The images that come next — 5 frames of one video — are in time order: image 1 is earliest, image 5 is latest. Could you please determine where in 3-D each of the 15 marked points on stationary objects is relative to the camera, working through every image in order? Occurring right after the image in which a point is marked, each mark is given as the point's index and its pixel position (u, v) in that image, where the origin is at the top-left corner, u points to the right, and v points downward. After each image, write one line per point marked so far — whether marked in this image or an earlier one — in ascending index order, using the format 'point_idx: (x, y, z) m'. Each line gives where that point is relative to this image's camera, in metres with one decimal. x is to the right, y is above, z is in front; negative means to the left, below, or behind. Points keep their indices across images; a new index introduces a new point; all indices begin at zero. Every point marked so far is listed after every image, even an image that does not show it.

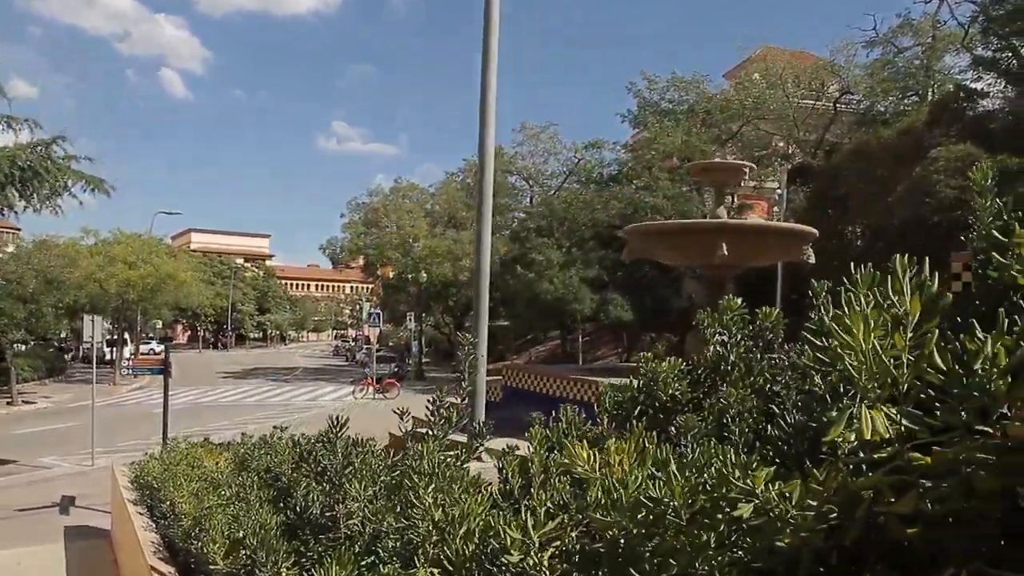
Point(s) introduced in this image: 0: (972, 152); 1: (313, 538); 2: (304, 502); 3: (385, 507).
0: (+10.2, +3.0, +16.2) m
1: (-1.0, -1.2, +3.7) m
2: (-1.1, -1.1, +3.9) m
3: (-0.6, -1.0, +3.3) m
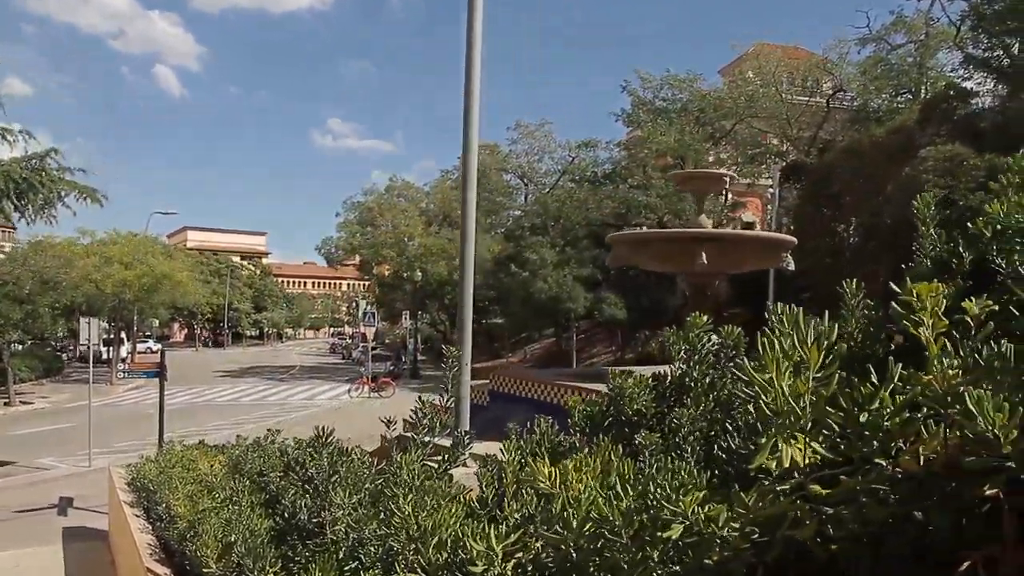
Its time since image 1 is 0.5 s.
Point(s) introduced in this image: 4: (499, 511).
0: (+10.0, +3.1, +16.4) m
1: (-1.1, -1.3, +3.8) m
2: (-1.2, -1.2, +4.1) m
3: (-0.7, -1.1, +3.4) m
4: (-0.1, -0.8, +2.6) m
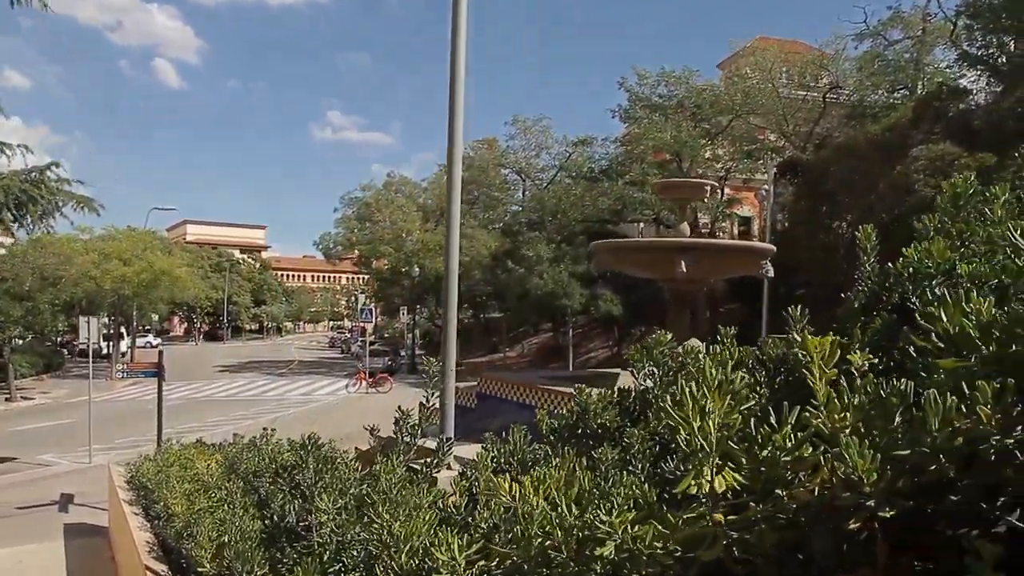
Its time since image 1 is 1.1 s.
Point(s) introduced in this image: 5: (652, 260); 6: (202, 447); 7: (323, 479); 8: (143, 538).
0: (+9.9, +3.1, +16.5) m
1: (-1.2, -1.4, +4.0) m
2: (-1.3, -1.3, +4.2) m
3: (-0.8, -1.1, +3.6) m
4: (-0.2, -0.9, +2.8) m
5: (+1.1, +0.2, +6.4) m
6: (-3.8, -1.9, +8.9) m
7: (-1.1, -1.1, +4.2) m
8: (-3.6, -2.4, +7.0) m
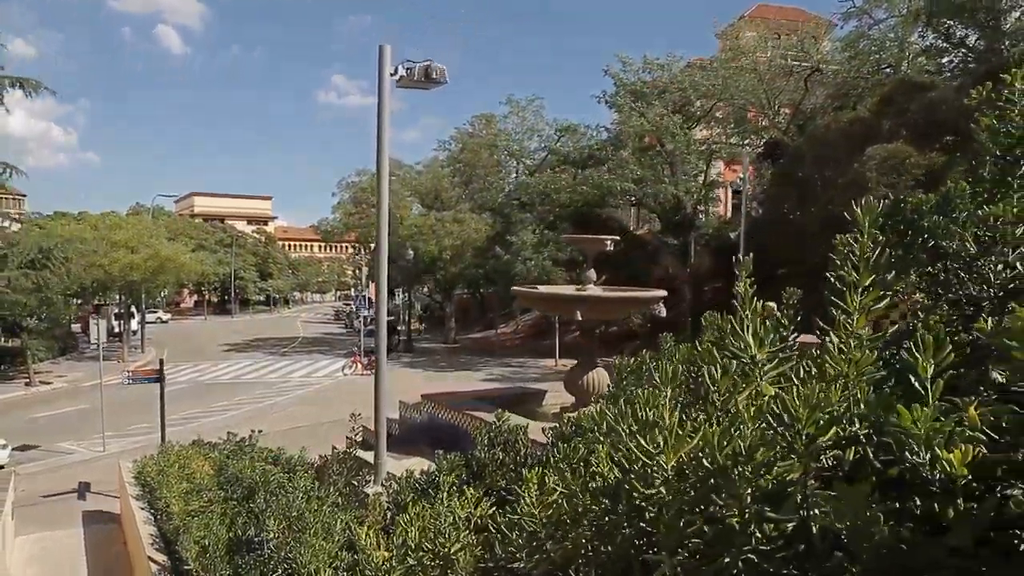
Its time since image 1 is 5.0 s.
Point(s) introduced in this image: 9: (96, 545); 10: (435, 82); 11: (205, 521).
0: (+9.3, +3.3, +17.5) m
1: (-1.9, -1.9, +5.3) m
2: (-2.0, -1.8, +5.6) m
3: (-1.5, -1.7, +4.9) m
4: (-0.9, -1.5, +4.1) m
5: (+0.4, -0.2, +7.6) m
6: (-4.4, -2.2, +10.3) m
7: (-1.8, -1.6, +5.5) m
8: (-4.2, -2.8, +8.4) m
9: (-5.5, -3.4, +9.7) m
10: (-0.7, +1.8, +6.5) m
11: (-2.8, -2.1, +6.6) m
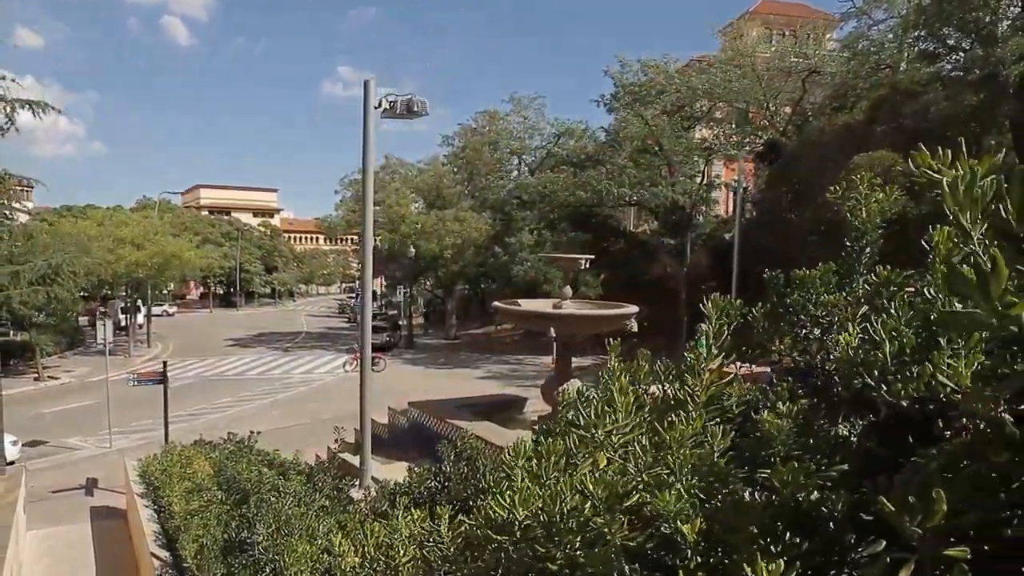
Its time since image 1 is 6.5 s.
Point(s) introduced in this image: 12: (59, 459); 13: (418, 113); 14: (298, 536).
0: (+9.2, +3.2, +17.8) m
1: (-2.2, -2.1, +5.8) m
2: (-2.3, -2.0, +6.1) m
3: (-1.7, -1.9, +5.4) m
4: (-1.1, -1.7, +4.6) m
5: (+0.2, -0.4, +8.0) m
6: (-4.6, -2.4, +10.8) m
7: (-2.0, -1.8, +6.0) m
8: (-4.4, -2.9, +9.0) m
9: (-5.8, -3.5, +10.3) m
10: (-0.9, +1.7, +7.0) m
11: (-3.0, -2.3, +7.1) m
12: (-9.5, -3.5, +15.3) m
13: (-0.9, +1.7, +6.9) m
14: (-1.5, -1.8, +5.1) m
